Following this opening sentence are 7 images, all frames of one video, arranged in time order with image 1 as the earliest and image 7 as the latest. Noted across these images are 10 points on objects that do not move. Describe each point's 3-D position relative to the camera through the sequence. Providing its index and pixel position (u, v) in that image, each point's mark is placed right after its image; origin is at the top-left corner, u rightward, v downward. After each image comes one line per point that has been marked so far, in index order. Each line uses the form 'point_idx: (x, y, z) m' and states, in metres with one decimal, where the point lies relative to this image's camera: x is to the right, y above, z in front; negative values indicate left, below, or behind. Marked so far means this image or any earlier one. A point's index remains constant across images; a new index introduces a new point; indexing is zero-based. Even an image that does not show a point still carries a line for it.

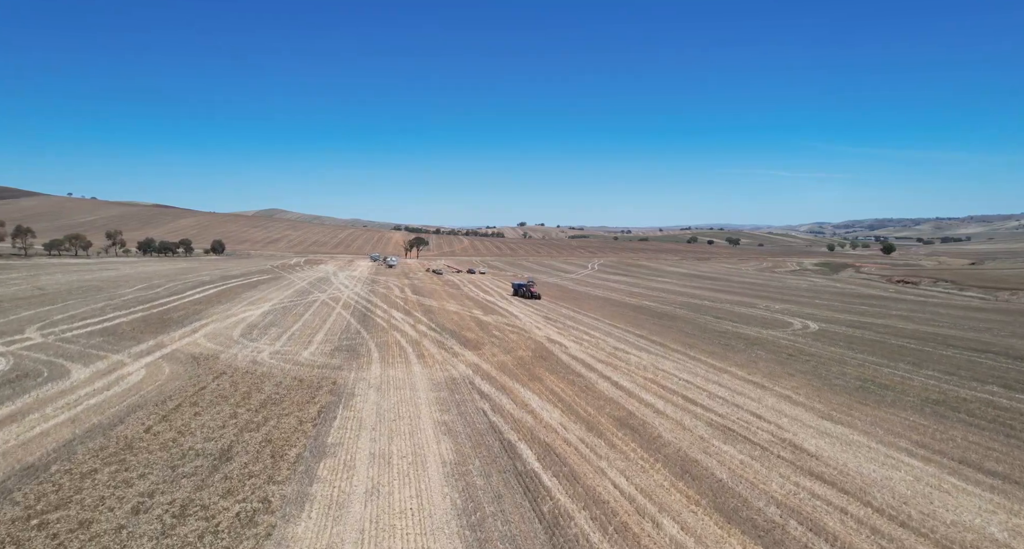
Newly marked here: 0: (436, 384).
0: (-2.4, -3.6, +16.0) m
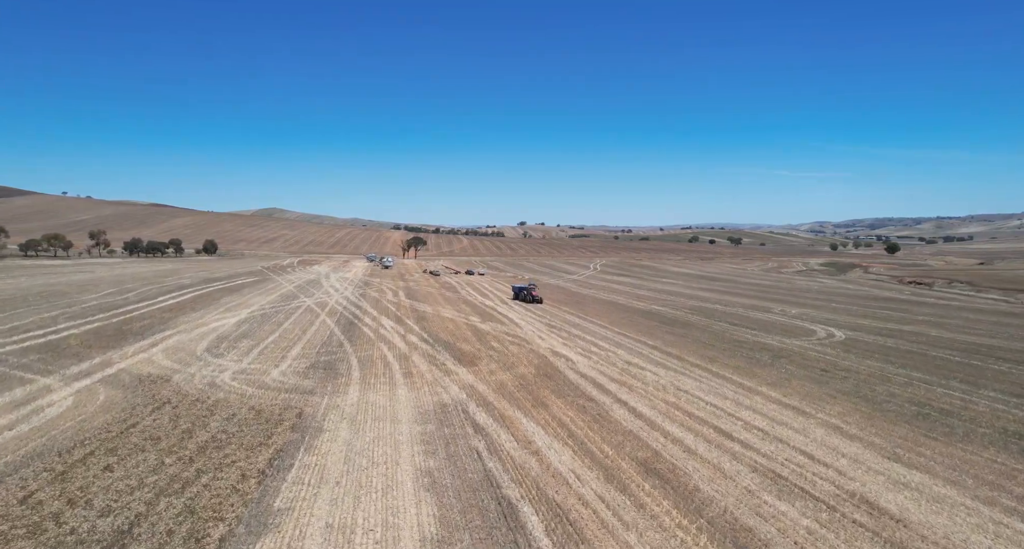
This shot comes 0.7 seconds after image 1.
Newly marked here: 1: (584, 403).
0: (-2.4, -3.8, +13.6) m
1: (+2.2, -4.0, +15.1) m
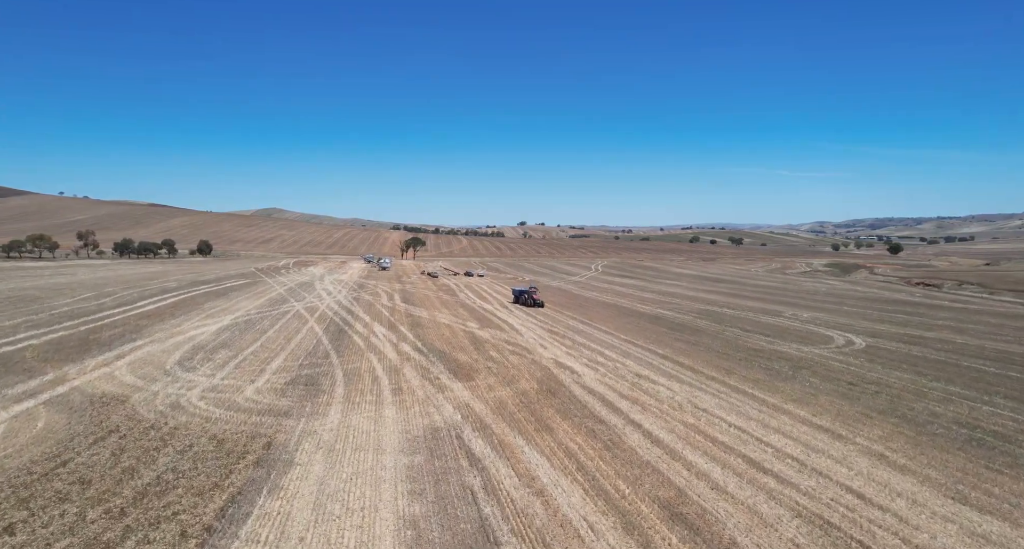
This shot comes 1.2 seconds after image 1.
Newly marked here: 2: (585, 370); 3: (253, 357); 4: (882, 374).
0: (-2.4, -4.0, +12.0) m
1: (+2.2, -4.2, +13.5) m
2: (+2.9, -3.8, +19.6) m
3: (-9.7, -3.1, +18.6) m
4: (+14.7, -4.0, +19.7) m
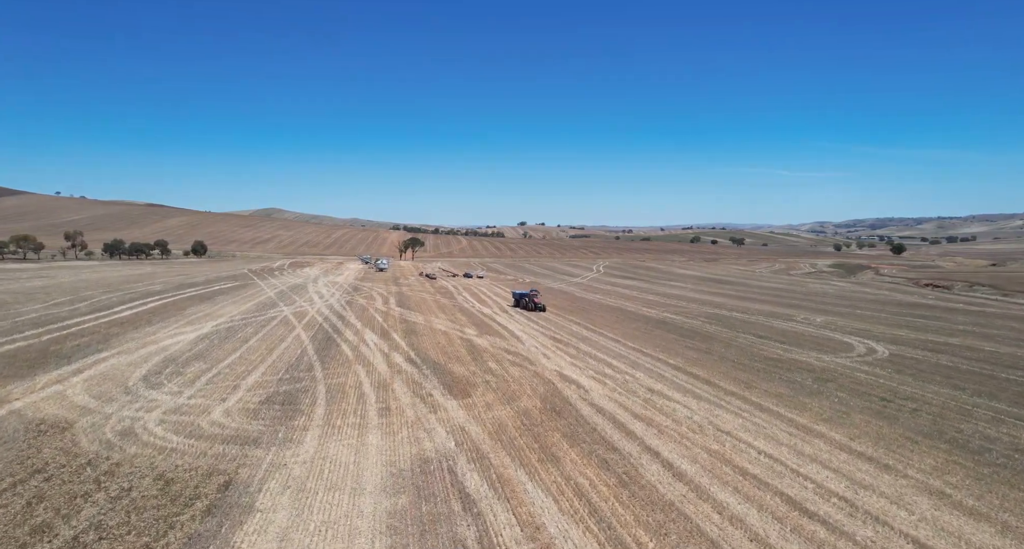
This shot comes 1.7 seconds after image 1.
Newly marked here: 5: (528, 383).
0: (-2.4, -4.2, +10.3) m
1: (+2.2, -4.3, +11.8) m
2: (+2.9, -4.0, +17.9) m
3: (-9.7, -3.3, +17.0) m
4: (+14.7, -4.1, +18.1) m
5: (+0.6, -3.9, +17.6) m
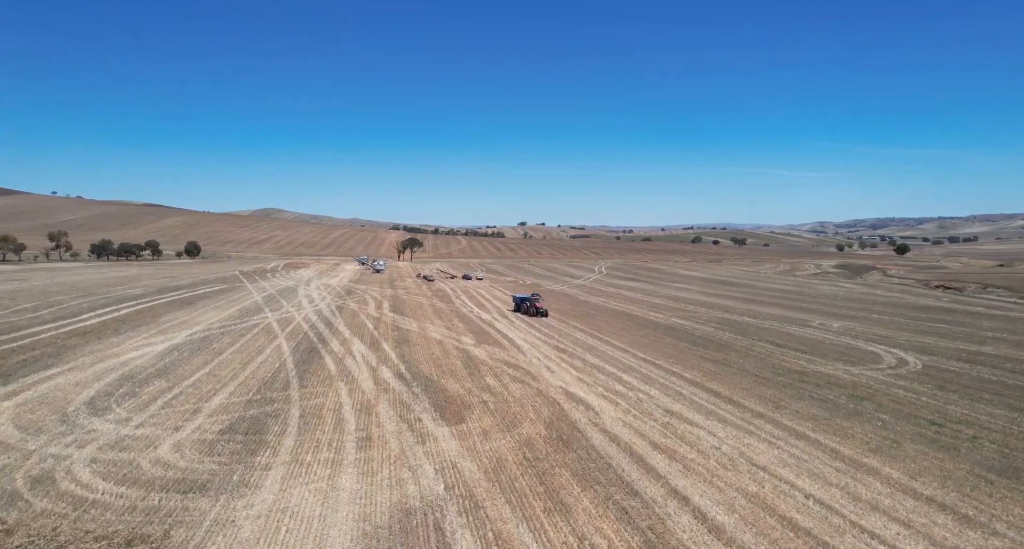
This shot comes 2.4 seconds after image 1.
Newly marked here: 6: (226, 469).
0: (-2.4, -4.4, +8.3) m
1: (+2.2, -4.5, +9.8) m
2: (+2.9, -4.2, +16.0) m
3: (-9.7, -3.5, +15.0) m
4: (+14.7, -4.3, +16.1) m
5: (+0.6, -4.1, +15.7) m
6: (-5.9, -4.0, +10.2) m
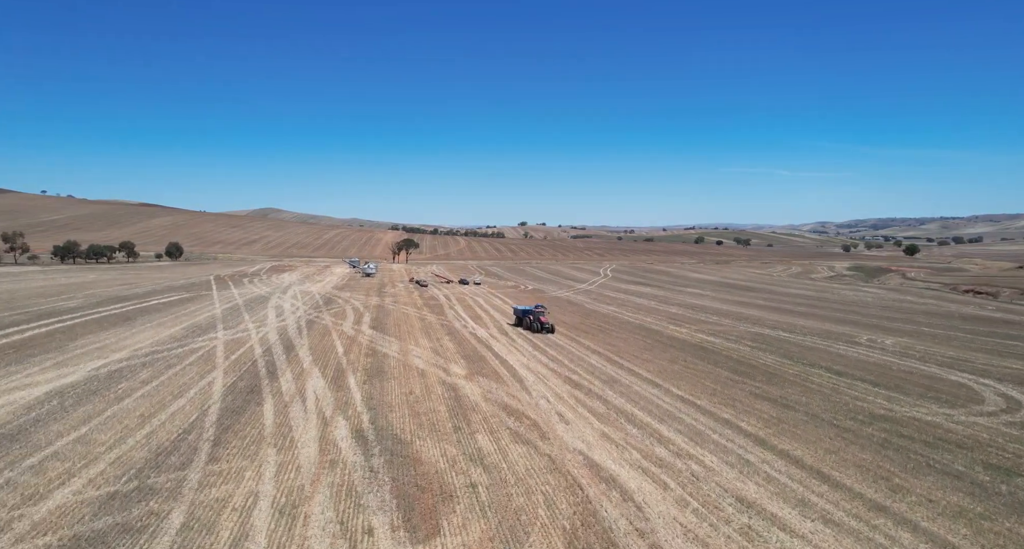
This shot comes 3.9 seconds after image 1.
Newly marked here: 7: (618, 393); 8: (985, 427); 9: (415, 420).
0: (-2.4, -4.9, +3.4) m
1: (+2.2, -5.1, +4.9) m
2: (+2.9, -4.7, +11.0) m
3: (-9.6, -4.0, +10.0) m
4: (+14.7, -4.9, +11.1) m
5: (+0.6, -4.6, +10.7) m
6: (-5.9, -4.6, +5.3) m
7: (+3.9, -4.3, +18.5) m
8: (+14.7, -4.8, +15.4) m
9: (-2.8, -4.2, +14.8) m
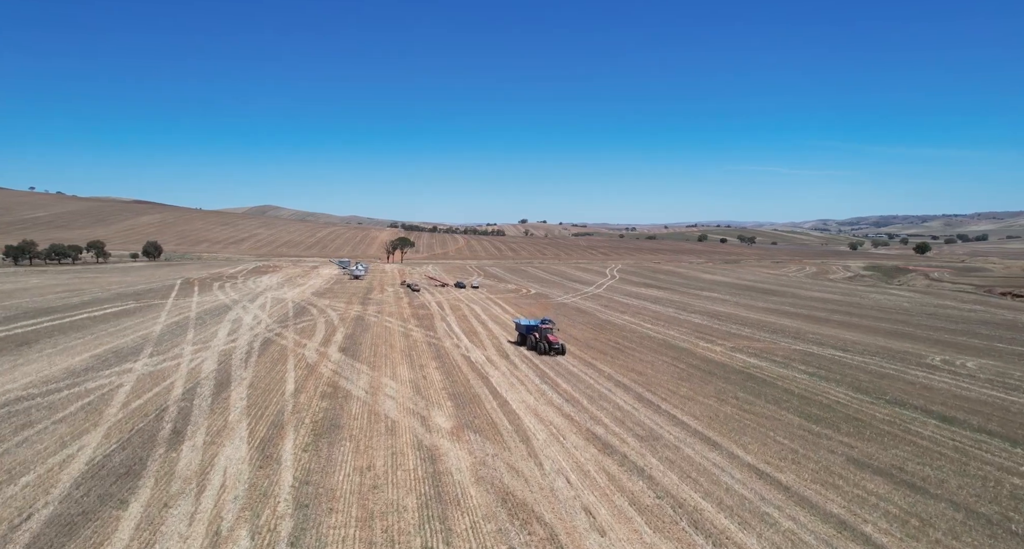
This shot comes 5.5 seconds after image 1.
0: (-2.3, -5.5, -2.0) m
1: (+2.3, -5.7, -0.5) m
2: (+3.0, -5.3, +5.6) m
3: (-9.5, -4.6, +4.6) m
4: (+14.8, -5.4, +5.7) m
5: (+0.7, -5.2, +5.3) m
6: (-5.8, -5.1, -0.1) m
7: (+4.0, -4.8, +13.1) m
8: (+14.8, -5.3, +10.0) m
9: (-2.8, -4.8, +9.4) m
